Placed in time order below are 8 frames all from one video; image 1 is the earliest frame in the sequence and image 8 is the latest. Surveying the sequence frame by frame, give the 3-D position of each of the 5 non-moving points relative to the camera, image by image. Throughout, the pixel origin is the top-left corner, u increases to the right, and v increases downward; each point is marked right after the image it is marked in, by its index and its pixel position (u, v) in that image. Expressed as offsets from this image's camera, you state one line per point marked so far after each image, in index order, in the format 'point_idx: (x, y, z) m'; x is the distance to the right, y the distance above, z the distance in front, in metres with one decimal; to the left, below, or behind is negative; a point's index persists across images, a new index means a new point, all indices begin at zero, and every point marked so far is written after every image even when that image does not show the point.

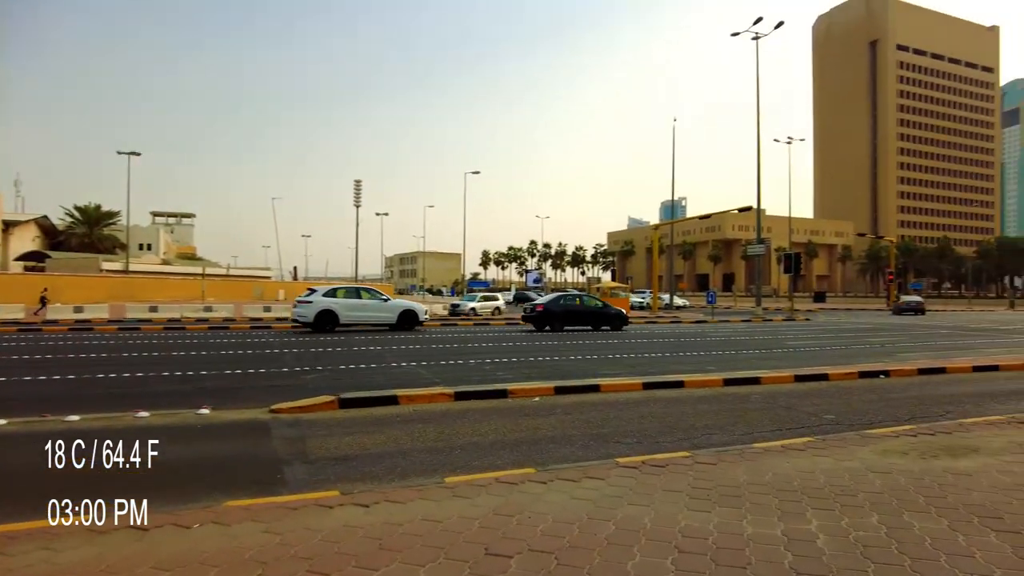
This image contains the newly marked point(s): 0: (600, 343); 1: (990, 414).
0: (+2.6, -1.6, +17.8) m
1: (+5.8, -1.5, +7.8) m
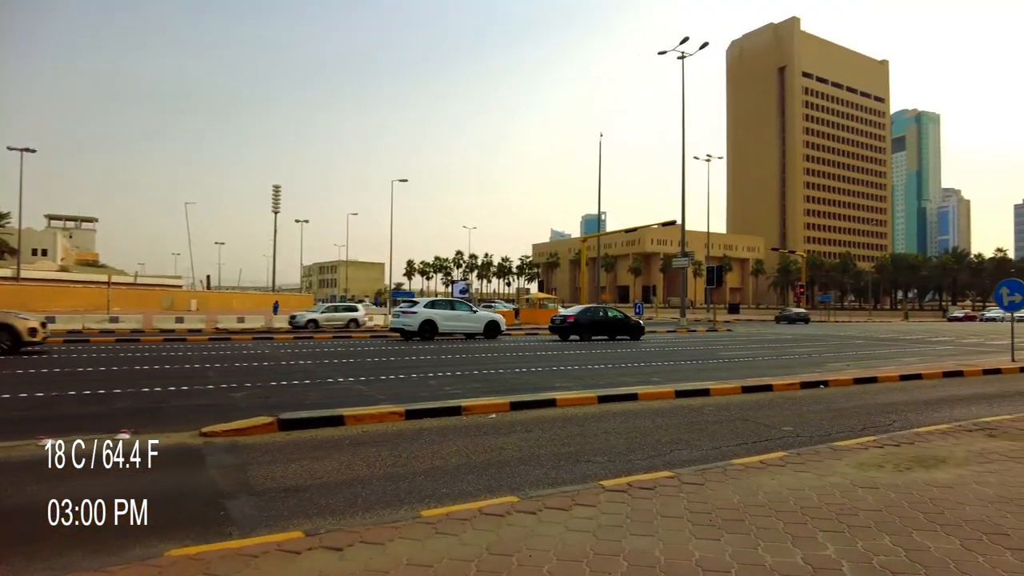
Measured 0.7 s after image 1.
0: (+0.9, -1.9, +17.6) m
1: (+5.3, -1.6, +8.0) m
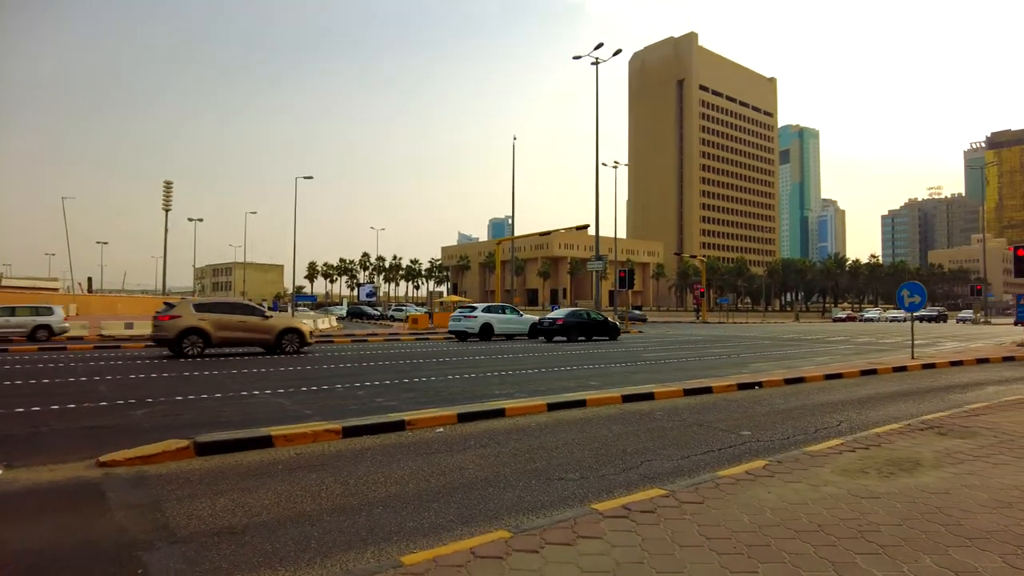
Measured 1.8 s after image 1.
0: (-1.1, -2.0, +17.0) m
1: (+4.6, -1.7, +8.1) m
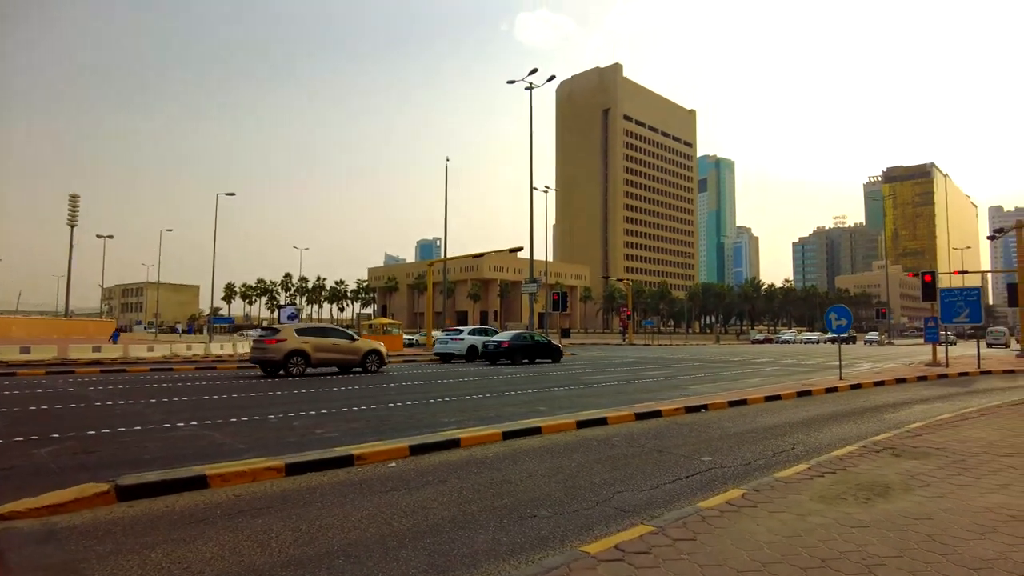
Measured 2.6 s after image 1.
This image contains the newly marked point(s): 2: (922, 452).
0: (-2.6, -2.5, +16.3) m
1: (+4.0, -1.9, +8.2) m
2: (+4.7, -1.9, +7.5) m
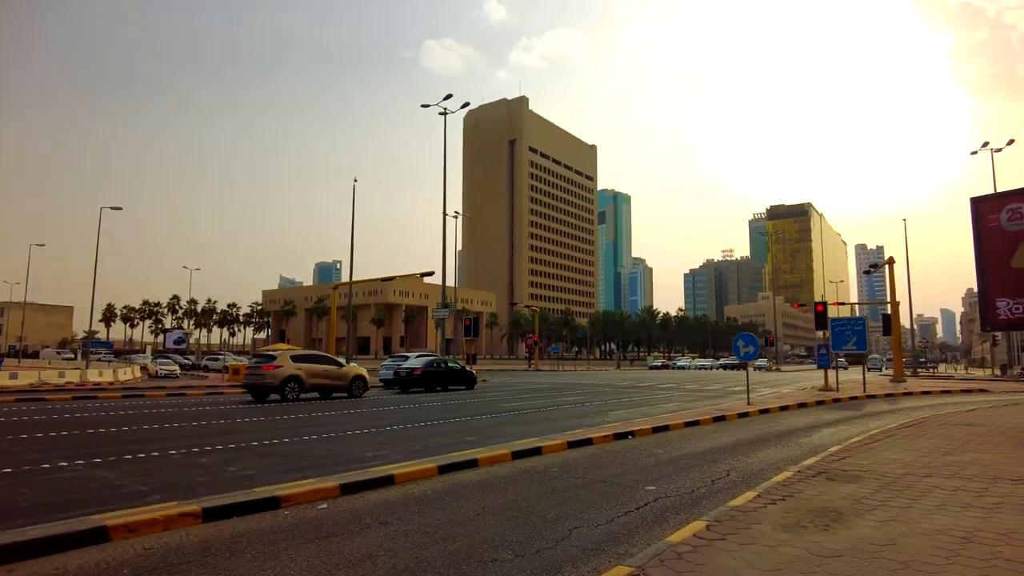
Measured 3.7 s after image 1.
0: (-4.6, -3.1, +15.3) m
1: (+3.2, -2.3, +8.4) m
2: (+4.0, -2.2, +7.7) m
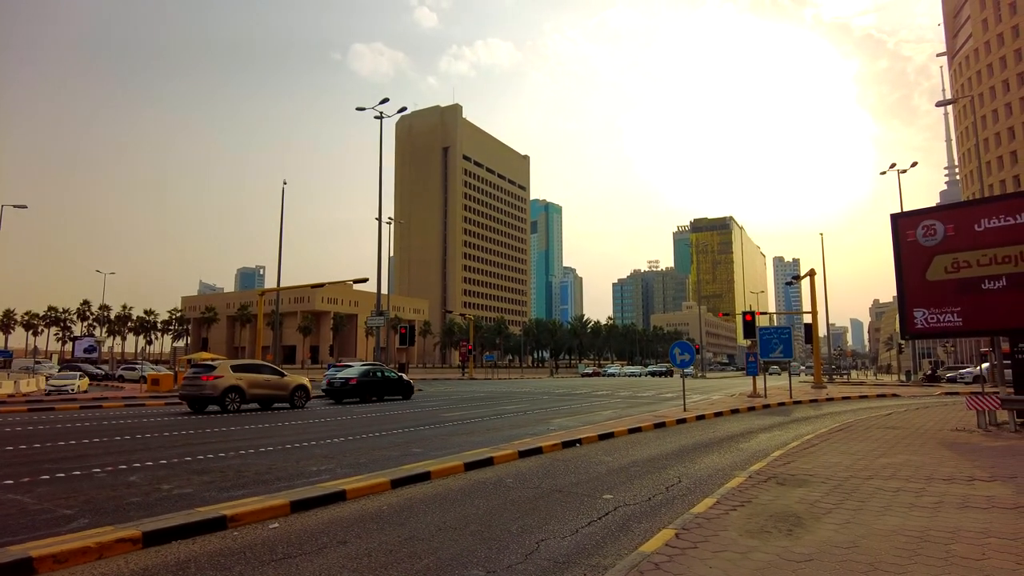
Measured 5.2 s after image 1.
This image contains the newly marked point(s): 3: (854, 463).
0: (-5.9, -3.2, +14.6) m
1: (+2.6, -2.4, +8.5) m
2: (+3.5, -2.3, +7.9) m
3: (+5.1, -2.6, +9.7) m
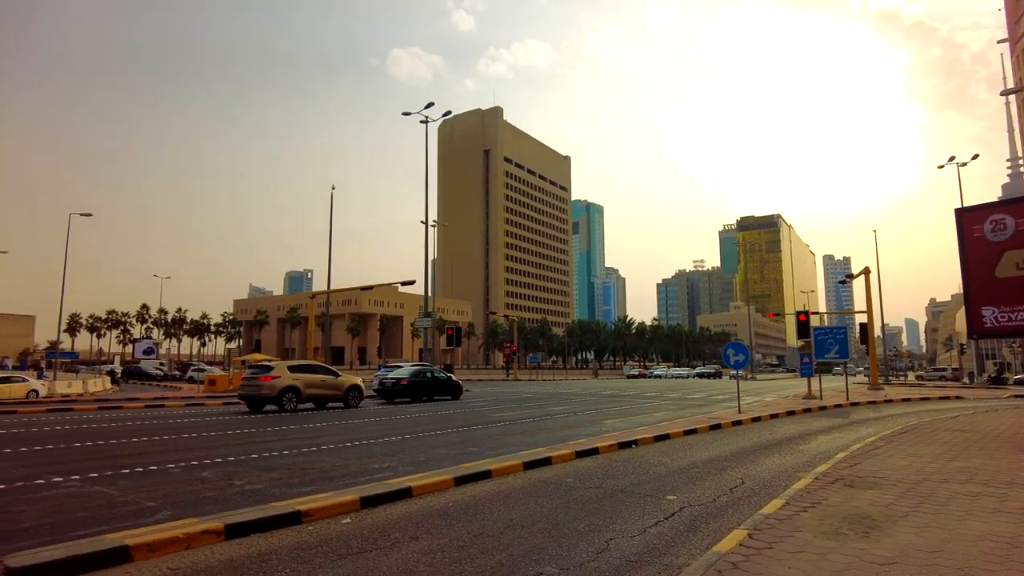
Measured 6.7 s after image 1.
0: (-4.8, -3.2, +15.0) m
1: (+3.3, -2.4, +8.3) m
2: (+4.2, -2.3, +7.7) m
3: (+5.9, -2.6, +9.4) m
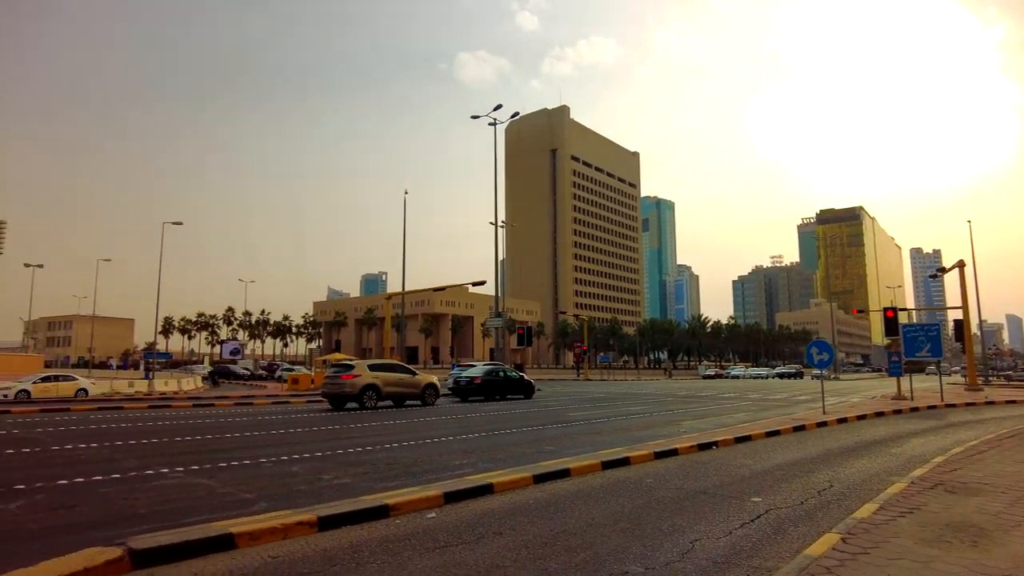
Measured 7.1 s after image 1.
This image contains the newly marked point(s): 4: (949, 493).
0: (-3.1, -3.3, +15.4) m
1: (+4.3, -2.3, +8.0) m
2: (+5.1, -2.2, +7.3) m
3: (+7.0, -2.5, +8.8) m
4: (+4.3, -2.0, +6.5) m
